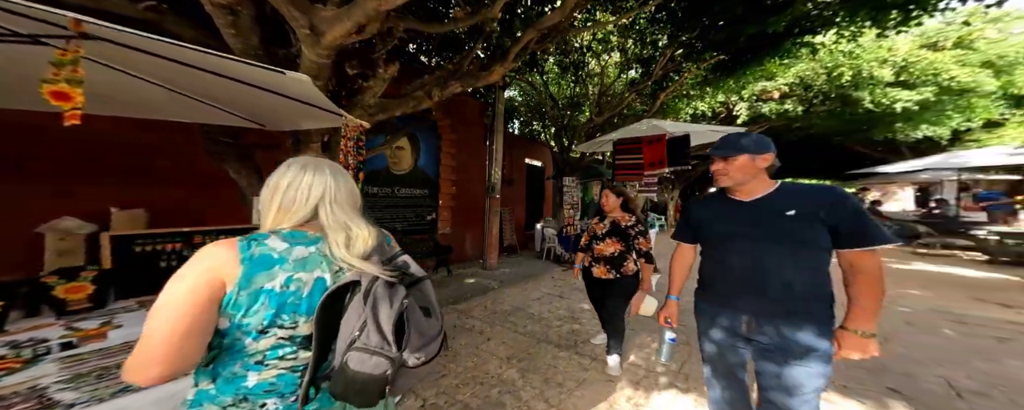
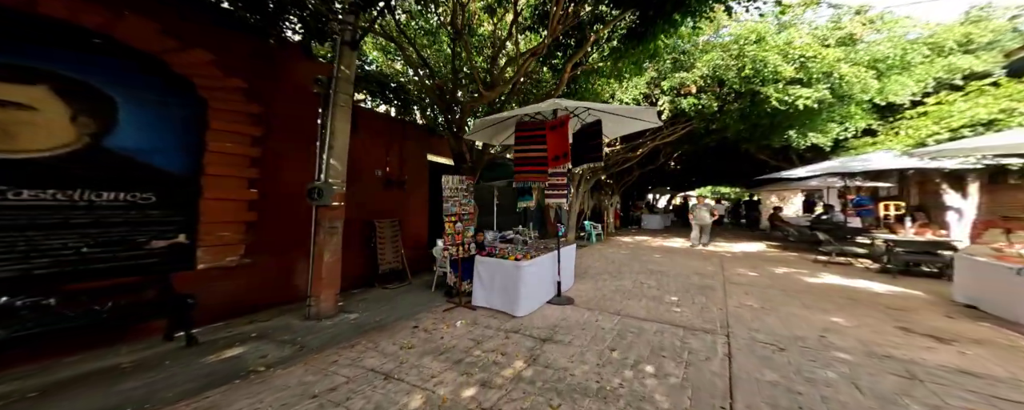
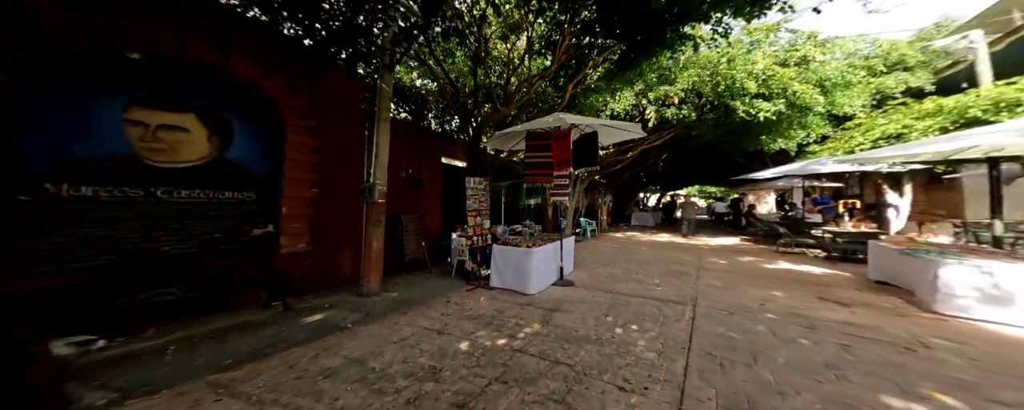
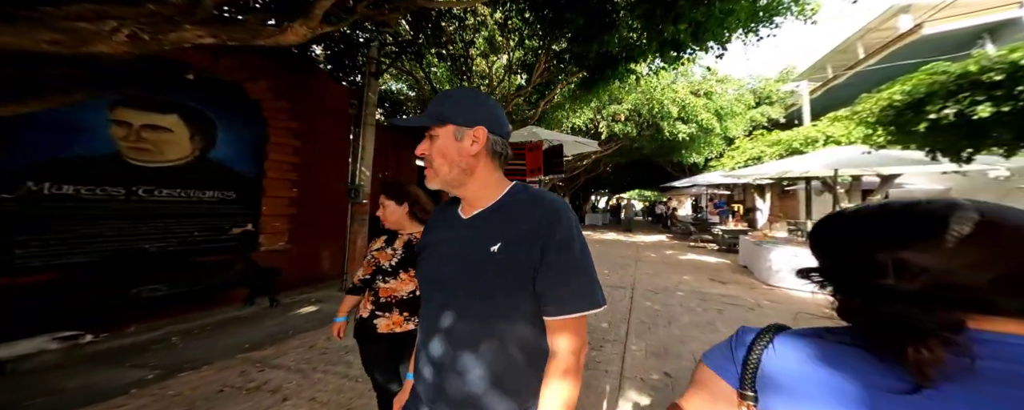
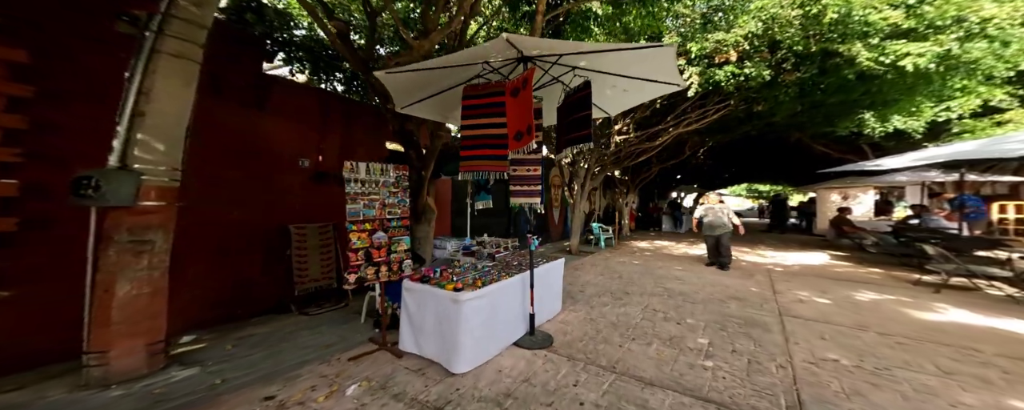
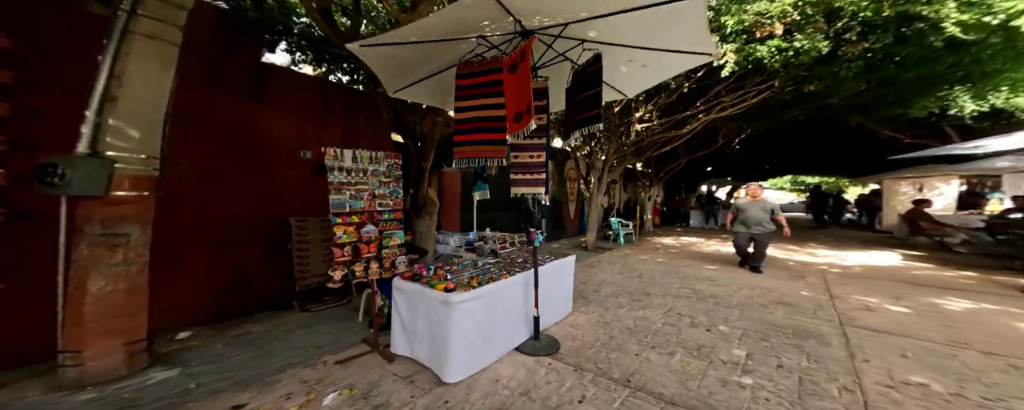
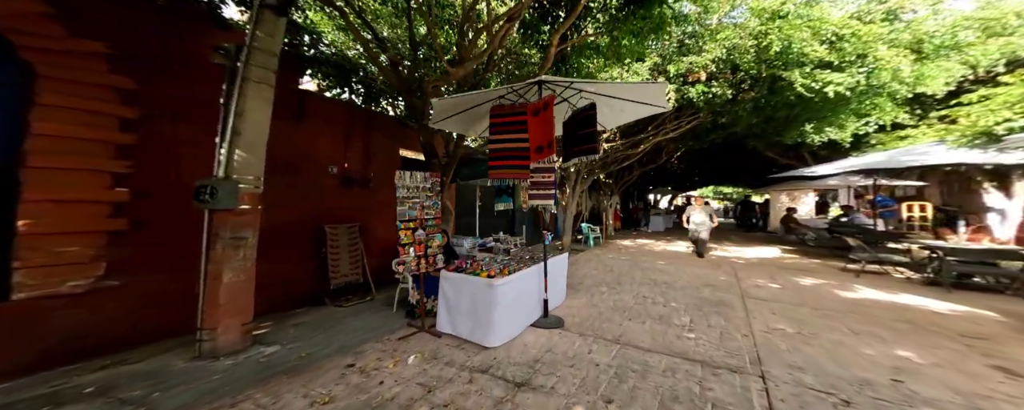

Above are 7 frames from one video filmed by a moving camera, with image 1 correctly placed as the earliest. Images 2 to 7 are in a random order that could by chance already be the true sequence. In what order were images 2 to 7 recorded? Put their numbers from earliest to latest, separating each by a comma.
4, 3, 2, 7, 5, 6
